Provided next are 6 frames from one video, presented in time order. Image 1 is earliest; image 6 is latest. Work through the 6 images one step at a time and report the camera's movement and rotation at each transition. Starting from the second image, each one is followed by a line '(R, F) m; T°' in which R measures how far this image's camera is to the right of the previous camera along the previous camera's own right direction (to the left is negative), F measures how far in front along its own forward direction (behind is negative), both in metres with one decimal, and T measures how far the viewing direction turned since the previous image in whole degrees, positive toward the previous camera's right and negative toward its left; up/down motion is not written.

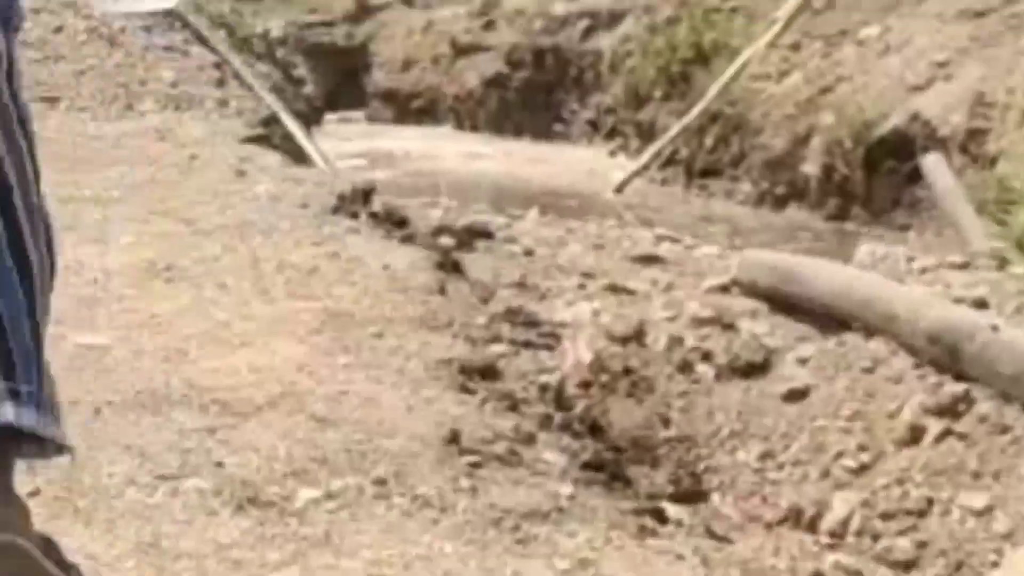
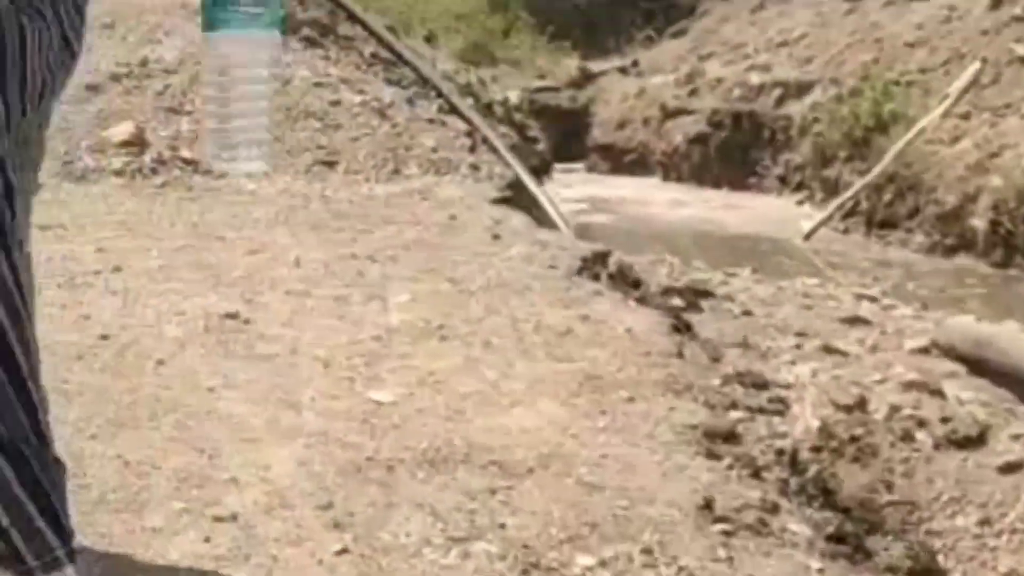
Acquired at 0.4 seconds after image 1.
(-0.1, +0.1) m; -14°
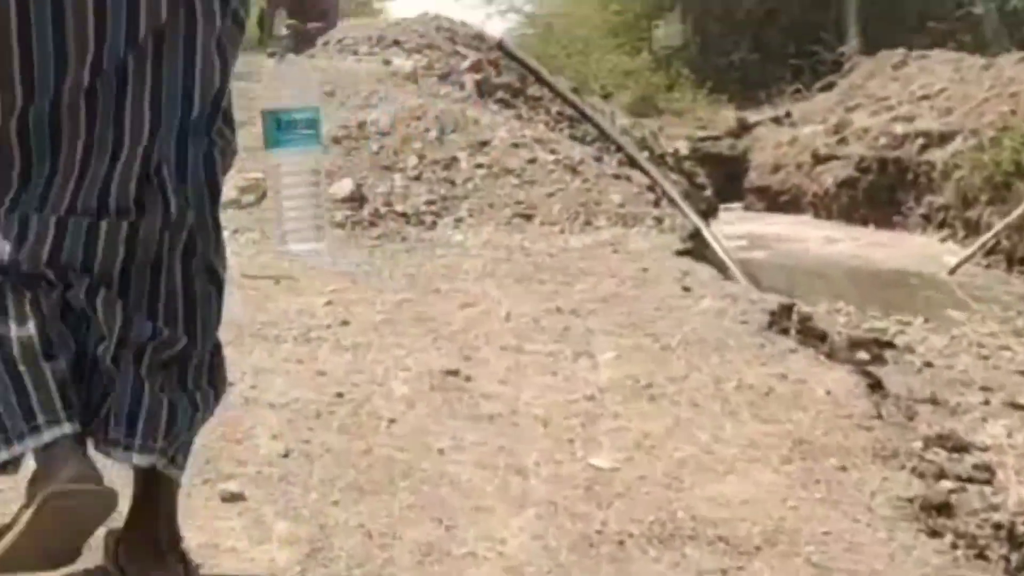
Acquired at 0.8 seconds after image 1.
(-0.2, +0.1) m; -11°
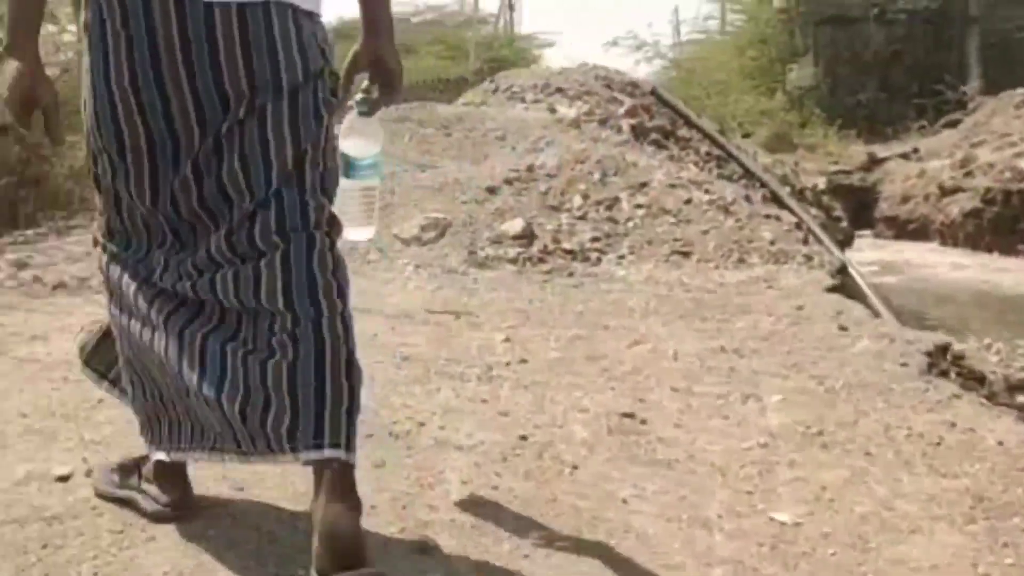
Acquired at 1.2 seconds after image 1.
(-0.1, +0.1) m; -8°
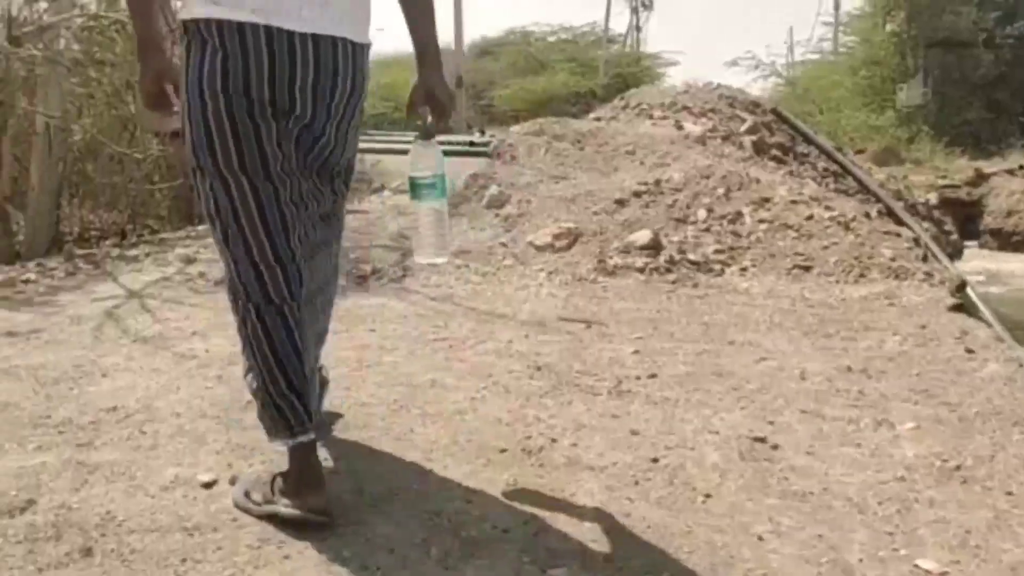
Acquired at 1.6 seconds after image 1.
(-0.1, +0.1) m; -6°
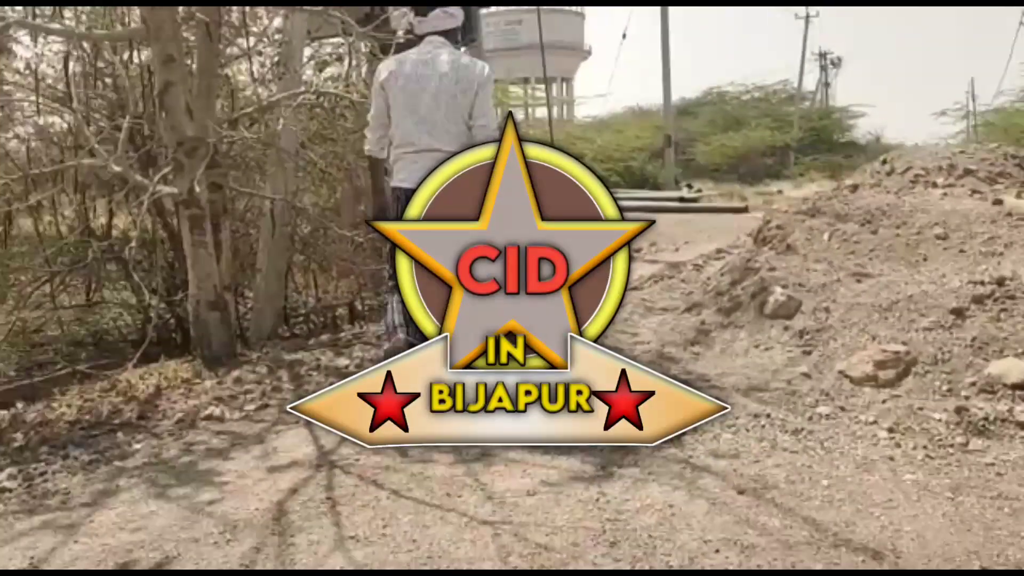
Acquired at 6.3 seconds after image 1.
(-0.5, +1.4) m; -10°
